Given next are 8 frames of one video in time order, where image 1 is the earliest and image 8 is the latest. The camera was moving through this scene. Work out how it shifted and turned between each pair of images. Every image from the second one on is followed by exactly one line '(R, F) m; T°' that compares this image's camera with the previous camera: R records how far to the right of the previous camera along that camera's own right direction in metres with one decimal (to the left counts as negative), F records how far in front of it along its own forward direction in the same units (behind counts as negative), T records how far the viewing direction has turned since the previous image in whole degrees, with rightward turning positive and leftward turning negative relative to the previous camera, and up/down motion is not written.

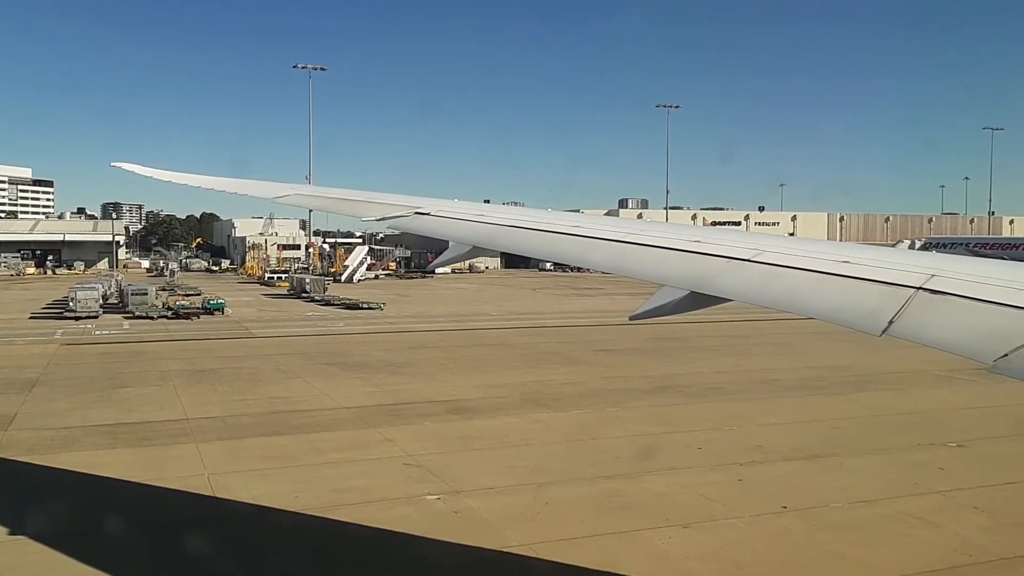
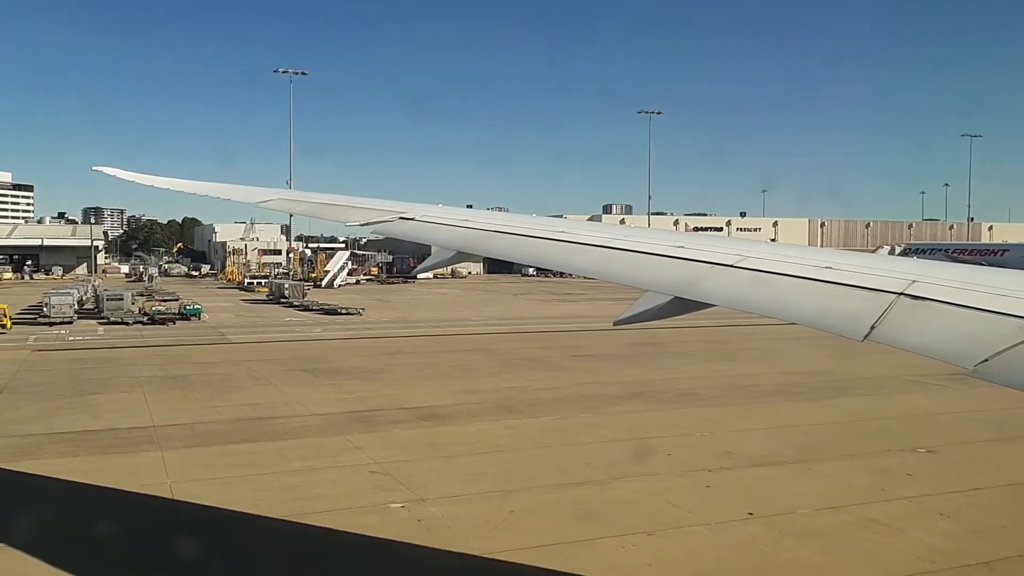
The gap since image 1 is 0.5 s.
(+0.3, +0.1) m; +1°
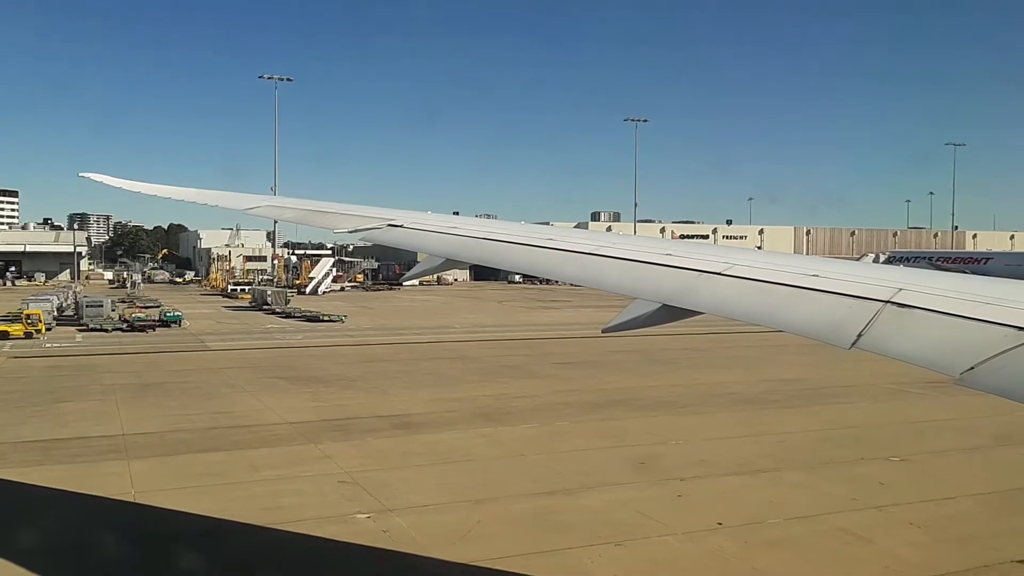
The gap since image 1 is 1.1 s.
(+0.3, +0.1) m; +1°
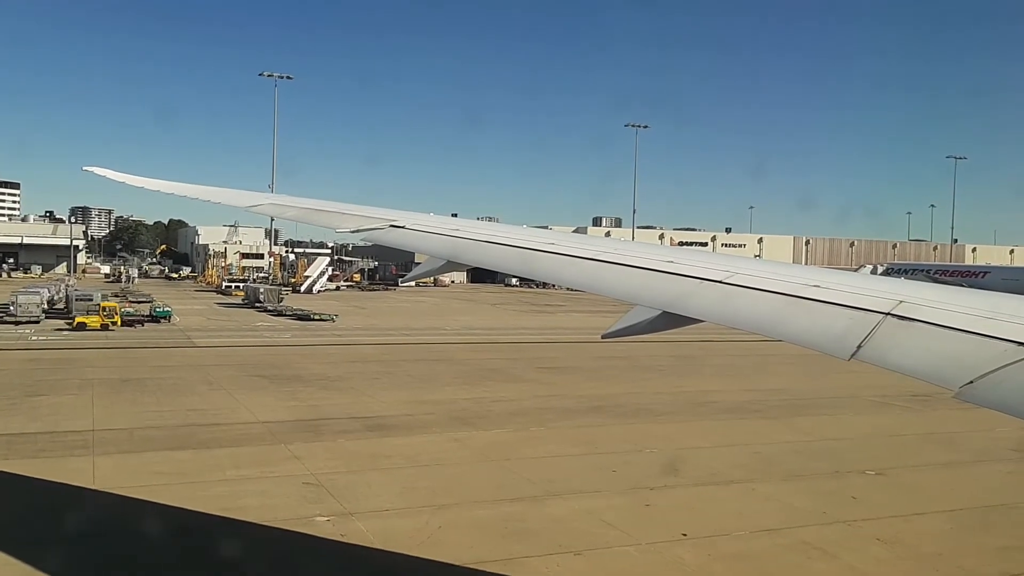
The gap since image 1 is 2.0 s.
(+0.5, +0.2) m; 0°
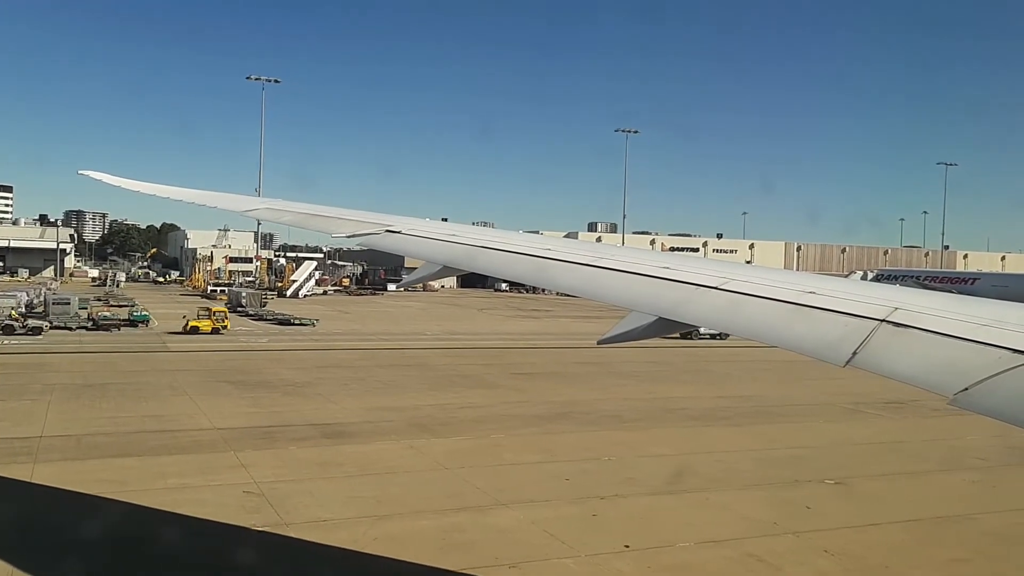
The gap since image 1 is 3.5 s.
(+0.7, +0.3) m; 0°
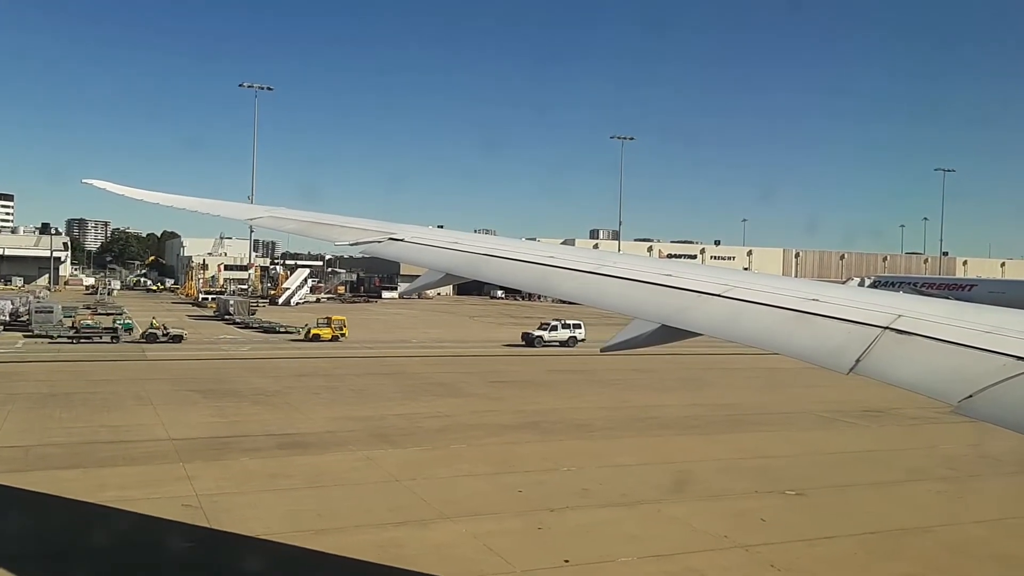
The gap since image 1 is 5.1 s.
(+0.8, +0.3) m; 0°
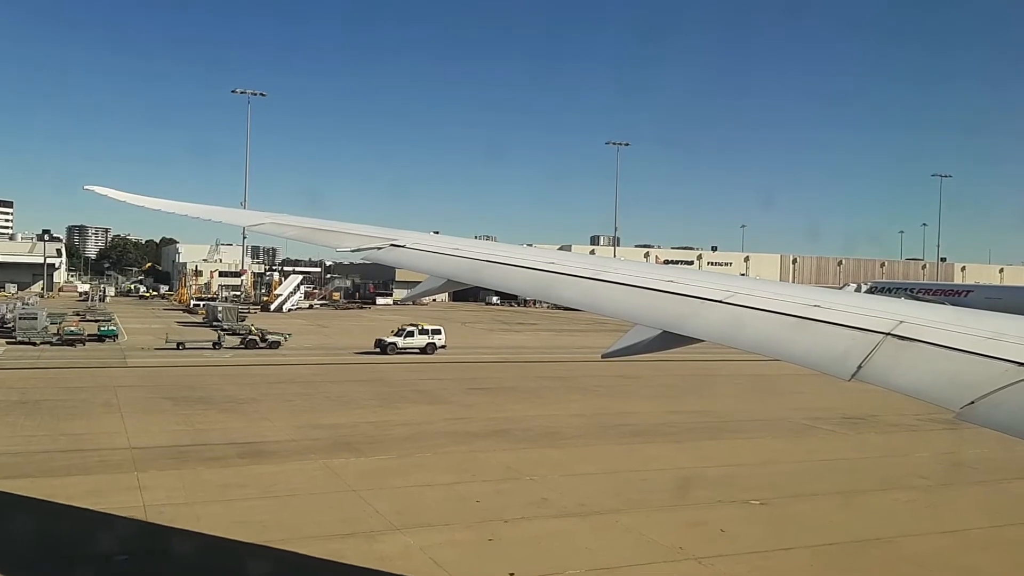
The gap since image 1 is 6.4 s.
(+0.7, +0.2) m; 0°
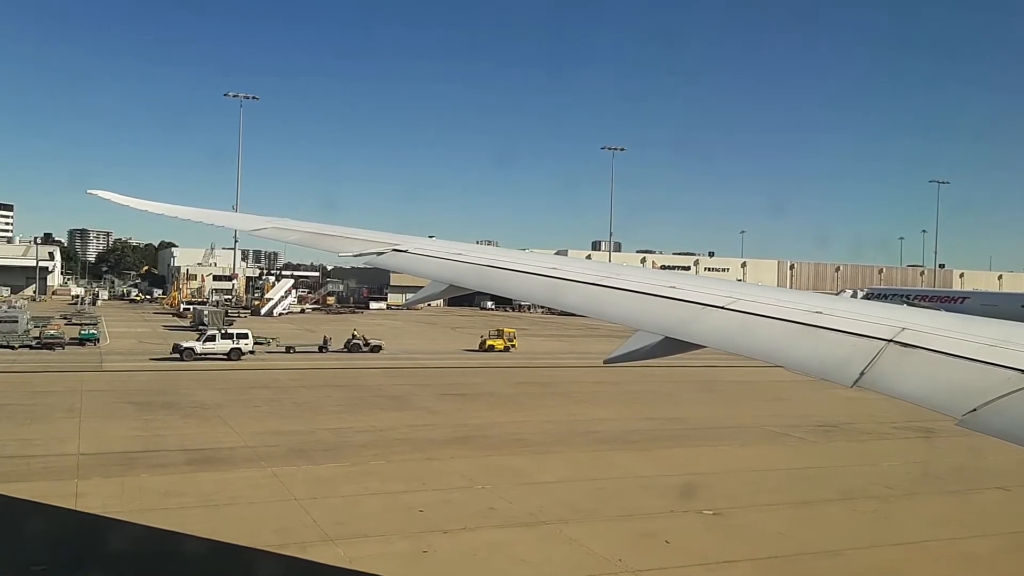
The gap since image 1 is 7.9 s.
(+0.9, +0.3) m; 0°
